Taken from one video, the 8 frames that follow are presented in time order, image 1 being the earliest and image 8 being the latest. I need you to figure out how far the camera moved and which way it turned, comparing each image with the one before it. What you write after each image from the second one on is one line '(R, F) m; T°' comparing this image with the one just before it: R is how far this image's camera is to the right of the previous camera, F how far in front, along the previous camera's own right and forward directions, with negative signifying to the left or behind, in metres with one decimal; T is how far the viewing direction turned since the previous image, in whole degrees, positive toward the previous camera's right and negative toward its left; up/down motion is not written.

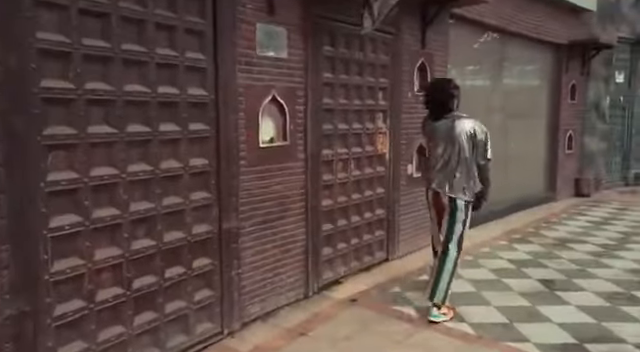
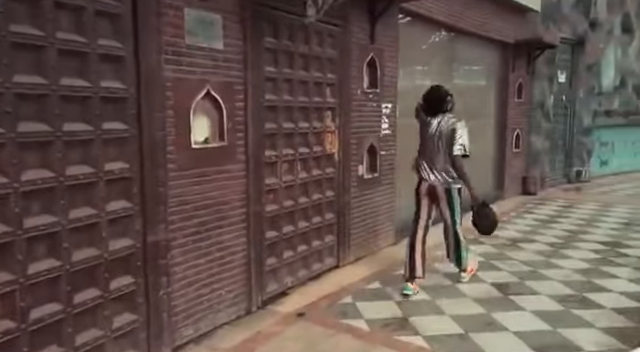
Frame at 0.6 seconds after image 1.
(+0.1, +0.3) m; +5°
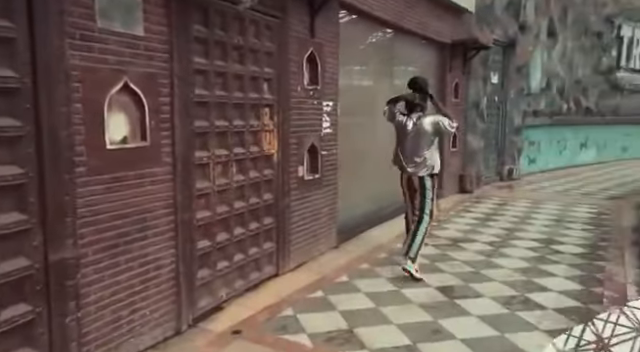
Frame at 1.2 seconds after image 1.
(0.0, +0.3) m; +6°
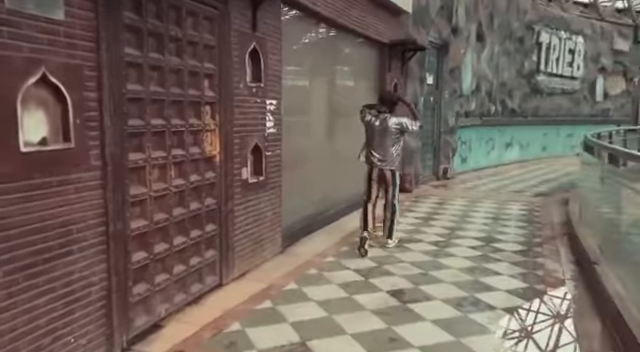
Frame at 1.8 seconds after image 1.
(-0.1, +0.2) m; +7°
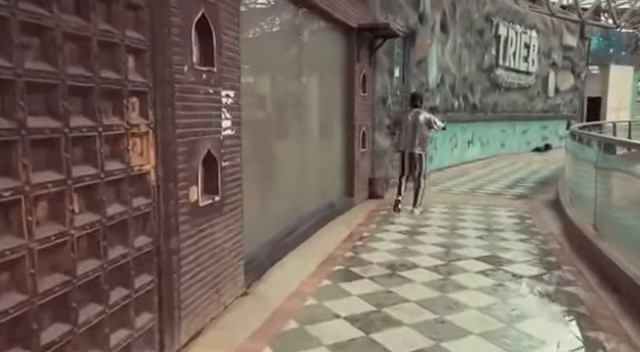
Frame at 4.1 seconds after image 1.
(-0.2, +1.2) m; +5°
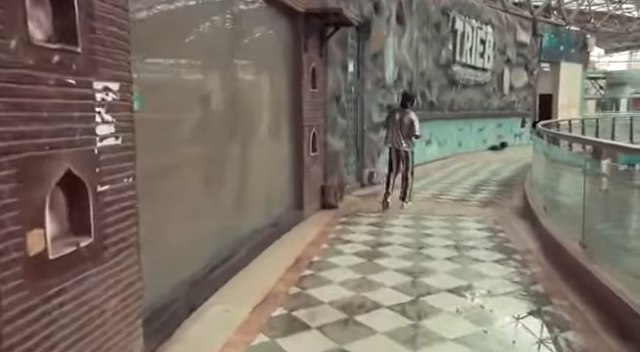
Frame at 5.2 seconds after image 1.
(+0.1, +1.0) m; +5°
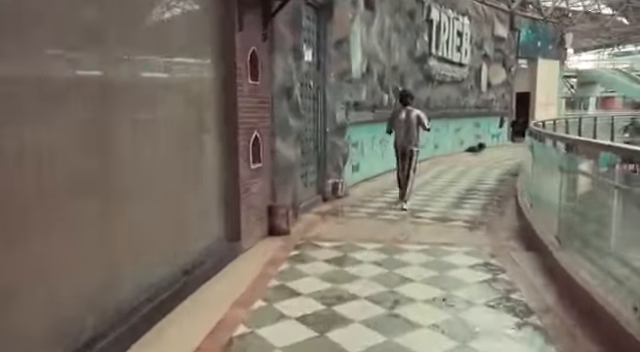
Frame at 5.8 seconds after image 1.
(+0.3, +1.6) m; +3°
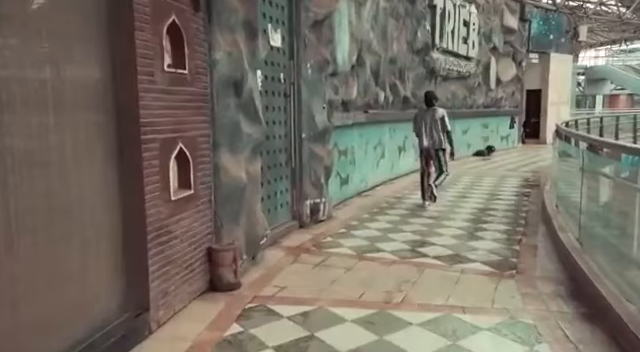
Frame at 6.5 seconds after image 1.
(+0.3, +1.8) m; 0°
